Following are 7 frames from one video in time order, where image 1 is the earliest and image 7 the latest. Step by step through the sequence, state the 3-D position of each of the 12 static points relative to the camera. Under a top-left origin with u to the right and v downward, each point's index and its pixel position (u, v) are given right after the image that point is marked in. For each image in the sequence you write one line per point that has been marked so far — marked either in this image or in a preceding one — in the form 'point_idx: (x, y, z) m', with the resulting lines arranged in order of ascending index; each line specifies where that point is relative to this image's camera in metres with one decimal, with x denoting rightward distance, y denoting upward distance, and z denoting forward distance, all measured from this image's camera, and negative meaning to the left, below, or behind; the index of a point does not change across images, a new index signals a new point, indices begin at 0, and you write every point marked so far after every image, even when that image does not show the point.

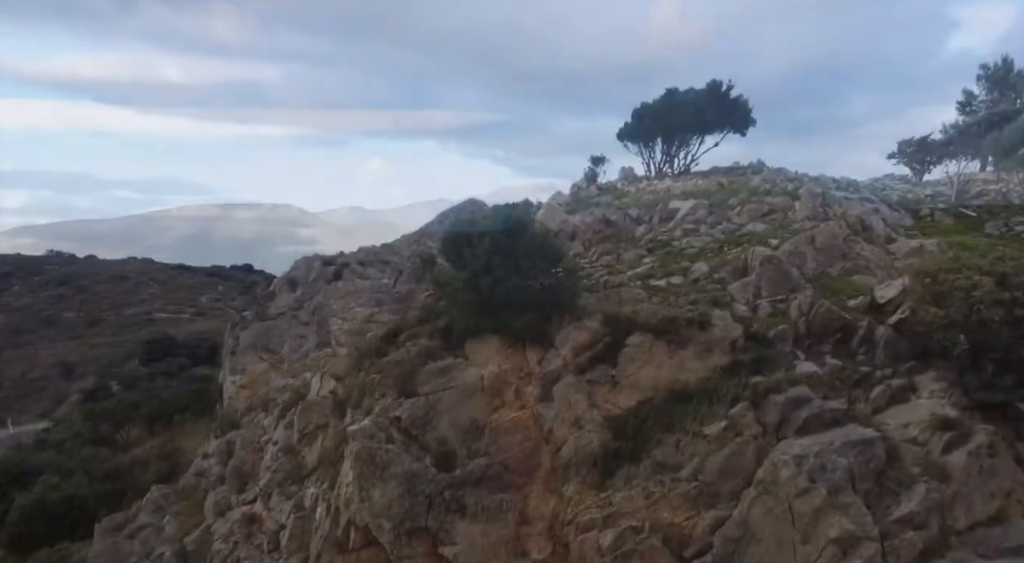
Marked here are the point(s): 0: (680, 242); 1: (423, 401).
0: (+4.8, +1.1, +19.5) m
1: (-1.9, -2.6, +15.0) m
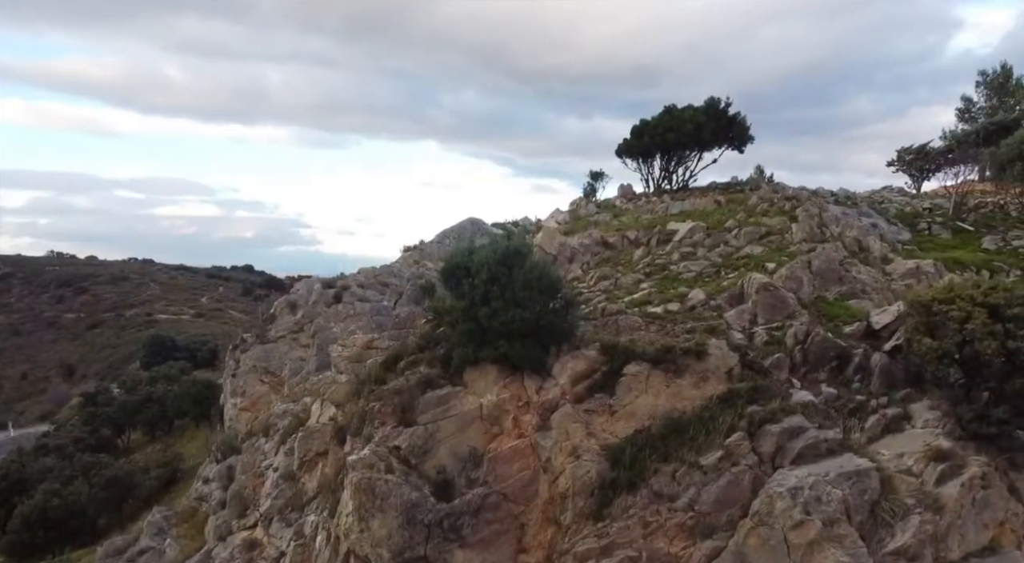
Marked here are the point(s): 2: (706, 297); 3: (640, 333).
0: (+4.8, +0.4, +19.6) m
1: (-2.0, -3.3, +15.2) m
2: (+5.0, -0.4, +17.5) m
3: (+3.0, -1.2, +16.1) m
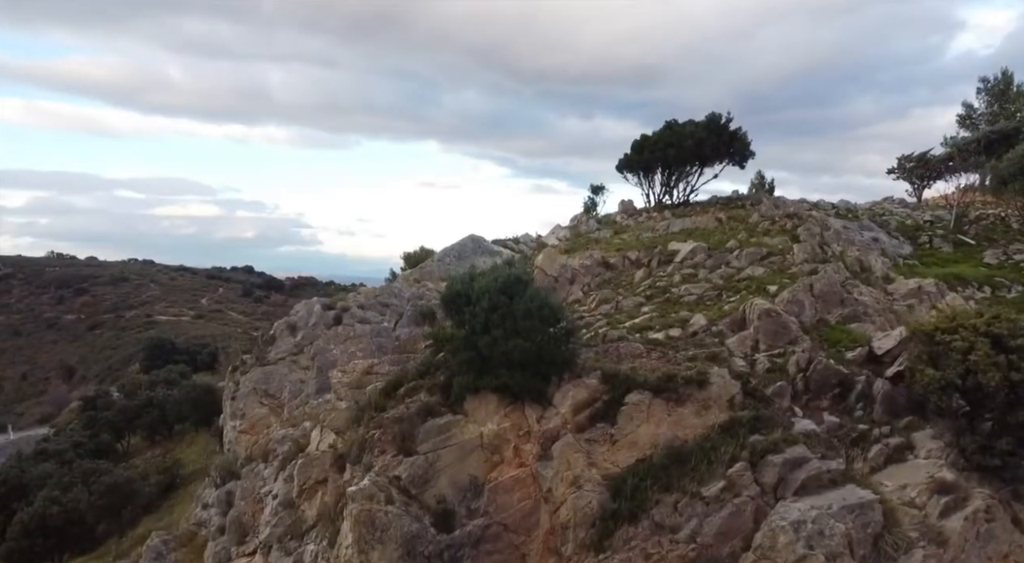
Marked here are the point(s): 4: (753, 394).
0: (+4.8, -0.2, +19.5) m
1: (-2.0, -4.0, +15.1) m
2: (+5.0, -1.1, +17.4) m
3: (+3.1, -1.9, +16.0) m
4: (+5.5, -2.6, +15.6) m
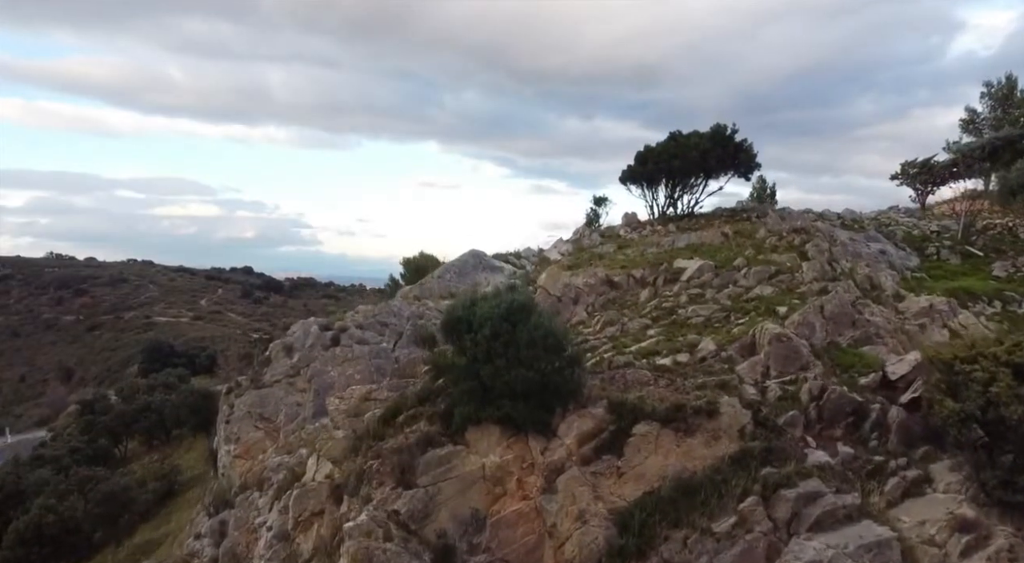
0: (+4.9, -0.8, +19.0) m
1: (-1.9, -4.5, +14.5) m
2: (+5.1, -1.6, +16.9) m
3: (+3.1, -2.5, +15.5) m
4: (+5.6, -3.2, +15.1) m
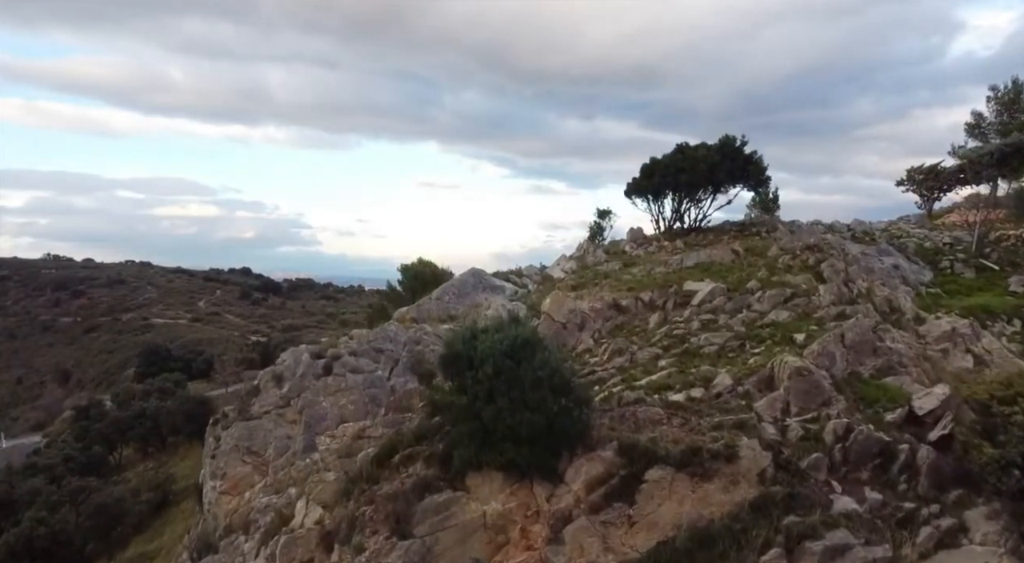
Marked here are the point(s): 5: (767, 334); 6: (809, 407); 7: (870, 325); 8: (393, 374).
0: (+4.9, -1.5, +18.0) m
1: (-1.8, -5.2, +13.5) m
2: (+5.1, -2.3, +15.9) m
3: (+3.2, -3.1, +14.5) m
4: (+5.7, -3.8, +14.1) m
5: (+6.8, -1.4, +18.1) m
6: (+6.7, -2.8, +15.3) m
7: (+9.9, -1.2, +18.7) m
8: (-3.3, -2.6, +18.9) m
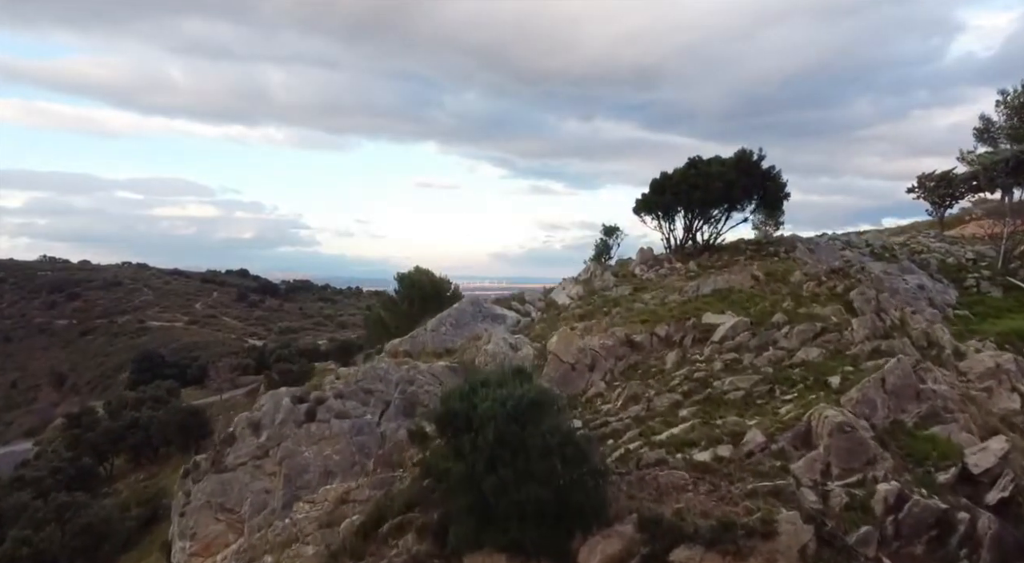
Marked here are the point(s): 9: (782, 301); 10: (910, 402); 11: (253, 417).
0: (+5.0, -2.4, +16.2) m
1: (-1.8, -6.1, +11.7) m
2: (+5.2, -3.2, +14.1) m
3: (+3.3, -4.0, +12.7) m
4: (+5.8, -4.7, +12.3) m
5: (+6.9, -2.3, +16.3) m
6: (+6.8, -3.7, +13.5) m
7: (+9.9, -2.1, +16.9) m
8: (-3.2, -3.4, +17.0) m
9: (+7.8, -0.6, +19.7) m
10: (+9.4, -2.9, +16.1) m
11: (-6.7, -3.4, +17.5) m
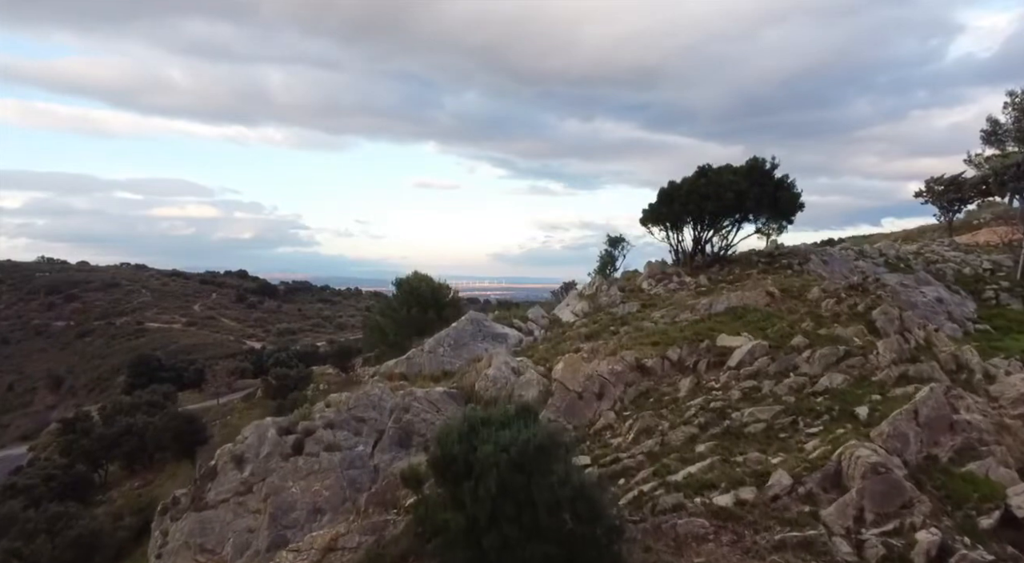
0: (+5.1, -2.9, +15.0) m
1: (-1.7, -6.6, +10.5) m
2: (+5.3, -3.7, +12.9) m
3: (+3.3, -4.5, +11.5) m
4: (+5.8, -5.2, +11.1) m
5: (+6.9, -2.8, +15.1) m
6: (+6.9, -4.2, +12.4) m
7: (+10.0, -2.6, +15.7) m
8: (-3.2, -4.0, +15.9) m
9: (+7.9, -1.1, +18.6) m
10: (+9.5, -3.4, +14.9) m
11: (-6.6, -3.9, +16.3) m
